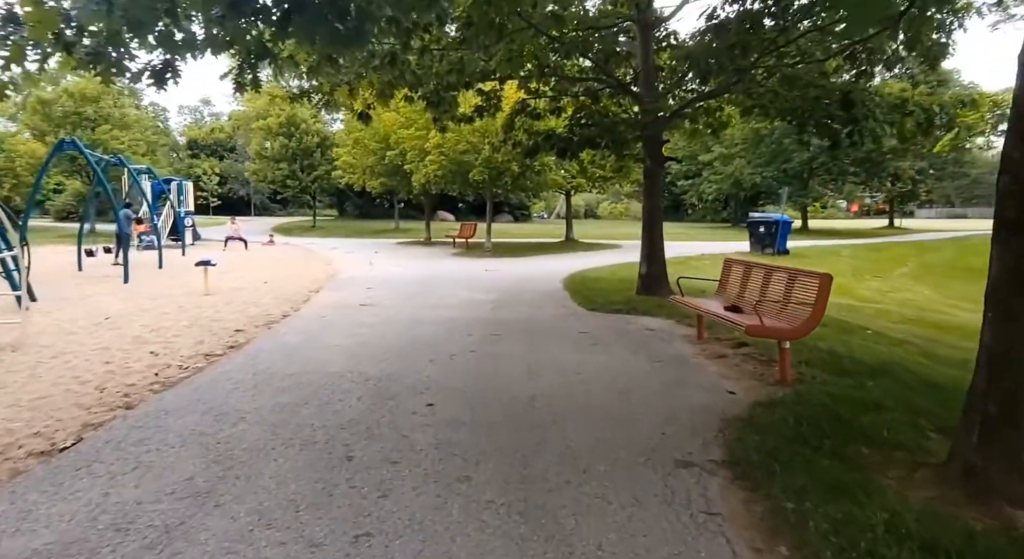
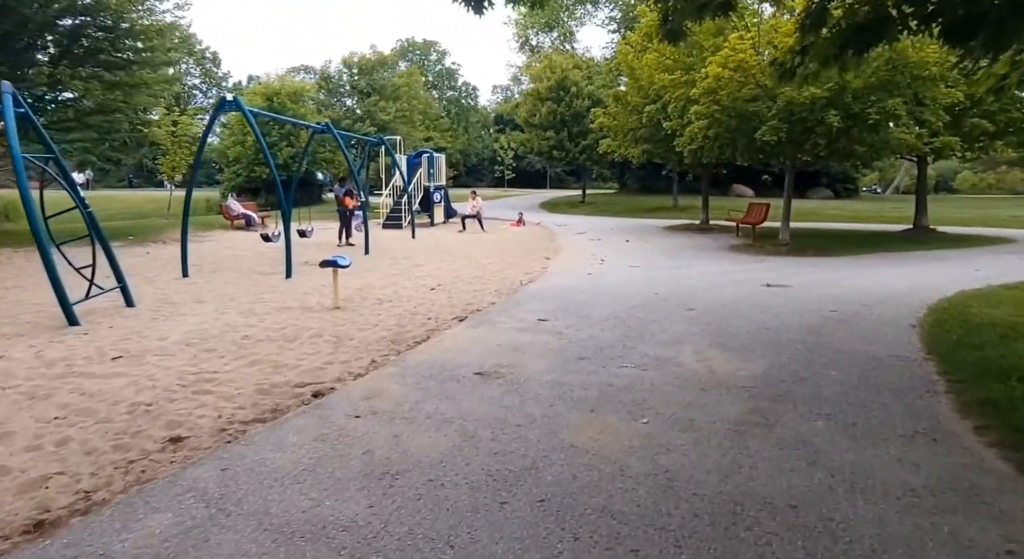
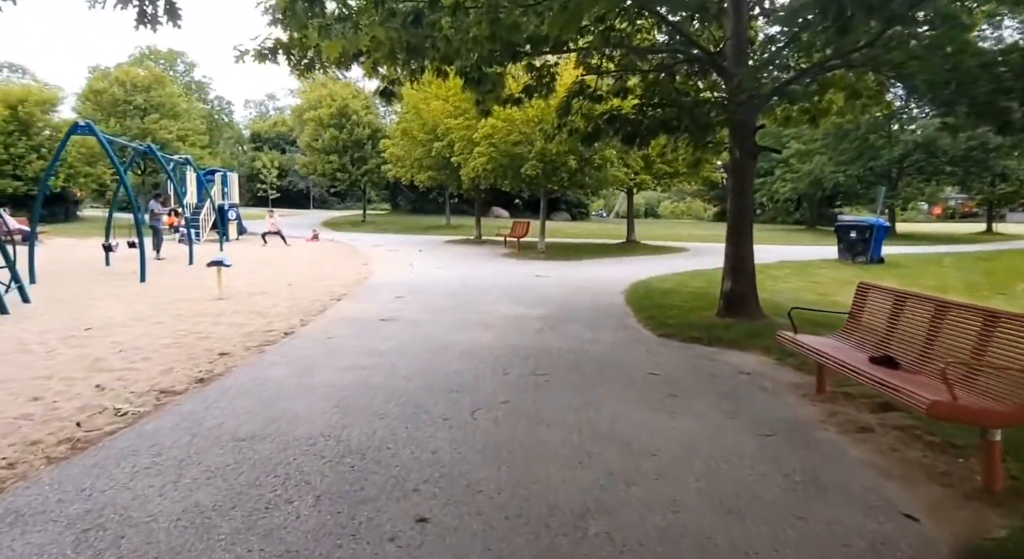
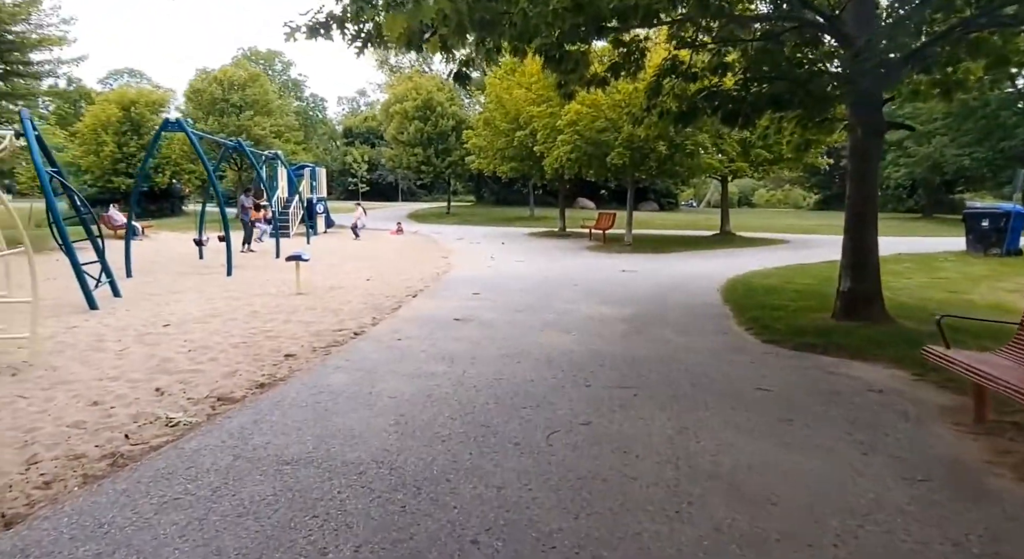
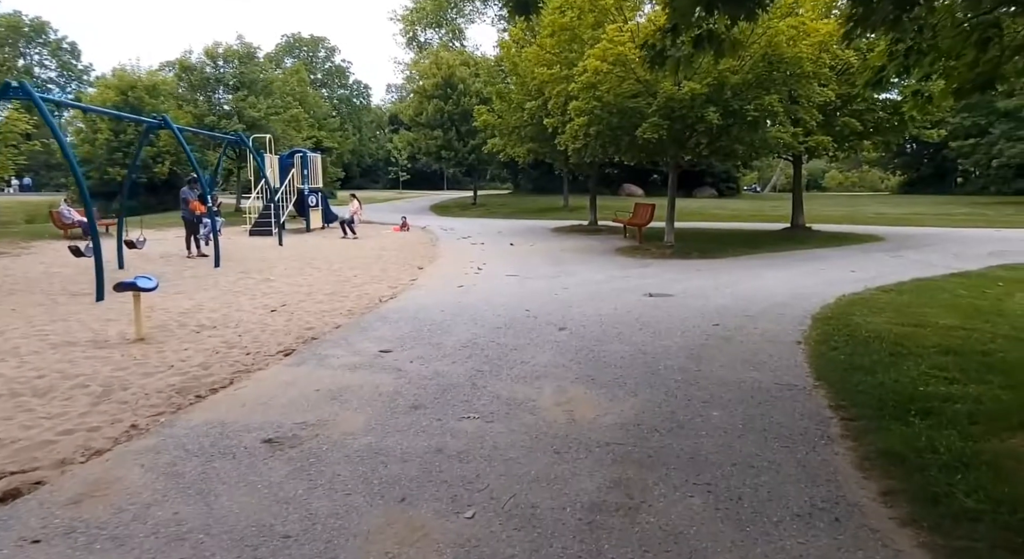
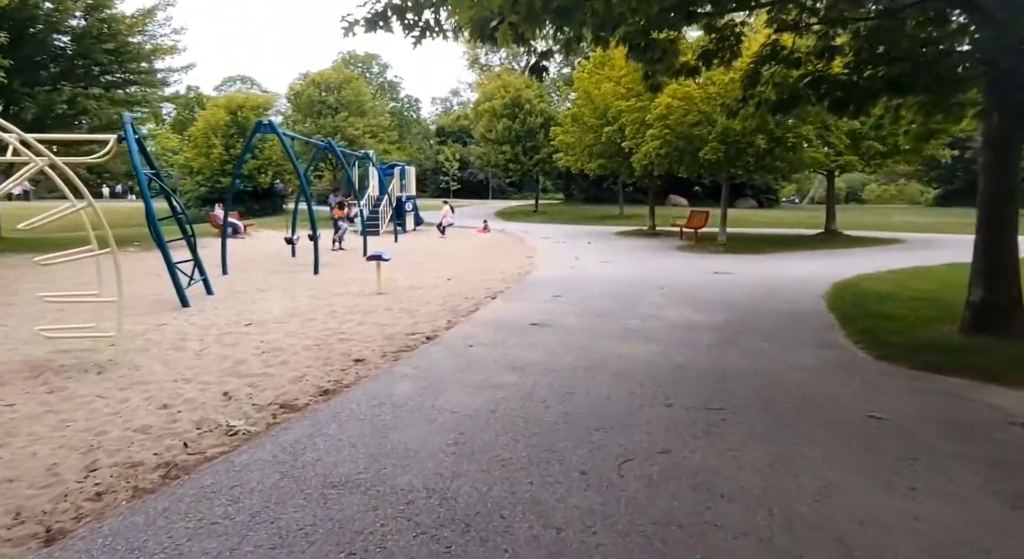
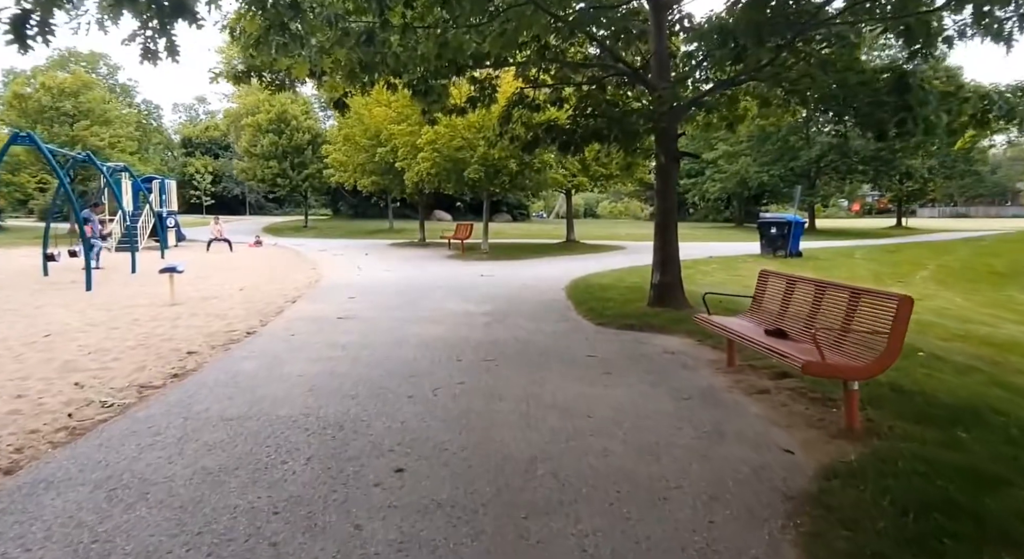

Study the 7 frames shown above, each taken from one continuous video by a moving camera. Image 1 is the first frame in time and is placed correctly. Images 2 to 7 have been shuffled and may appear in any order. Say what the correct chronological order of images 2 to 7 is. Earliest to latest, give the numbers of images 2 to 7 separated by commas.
7, 3, 4, 6, 2, 5
